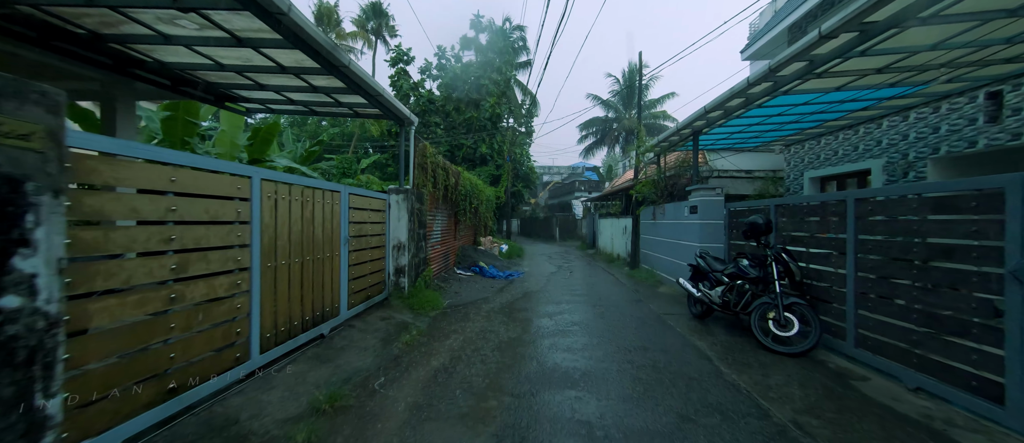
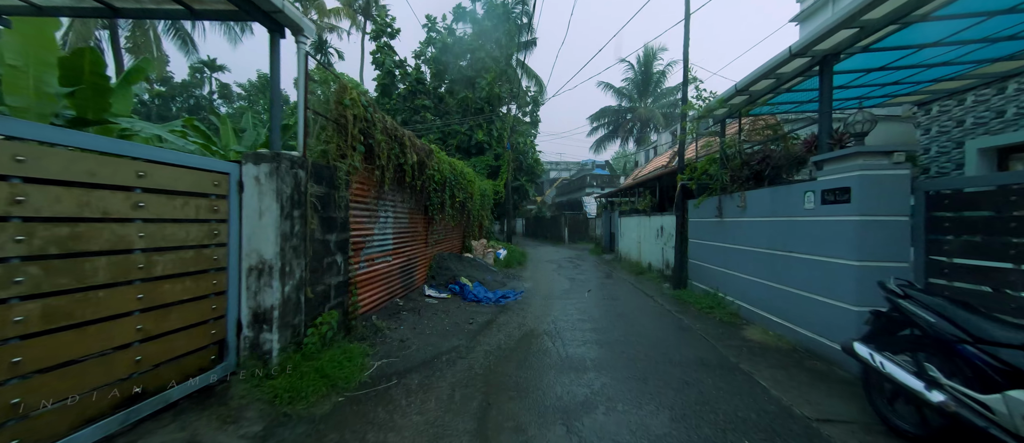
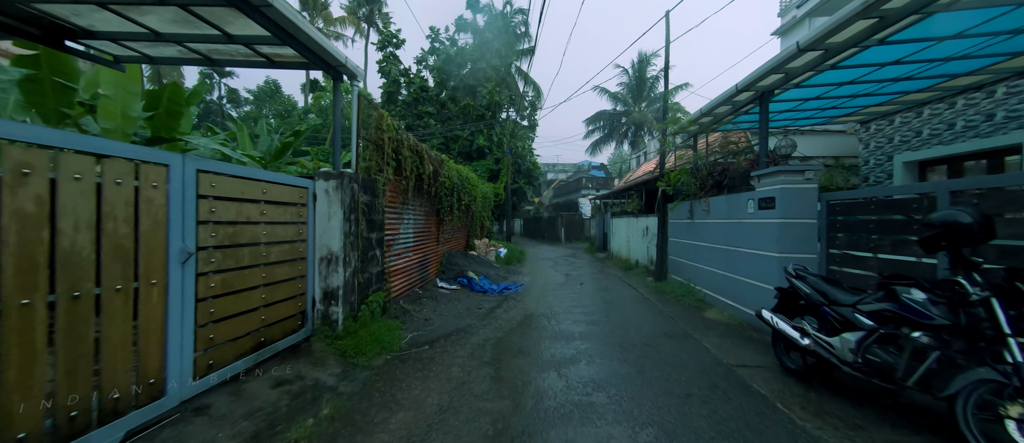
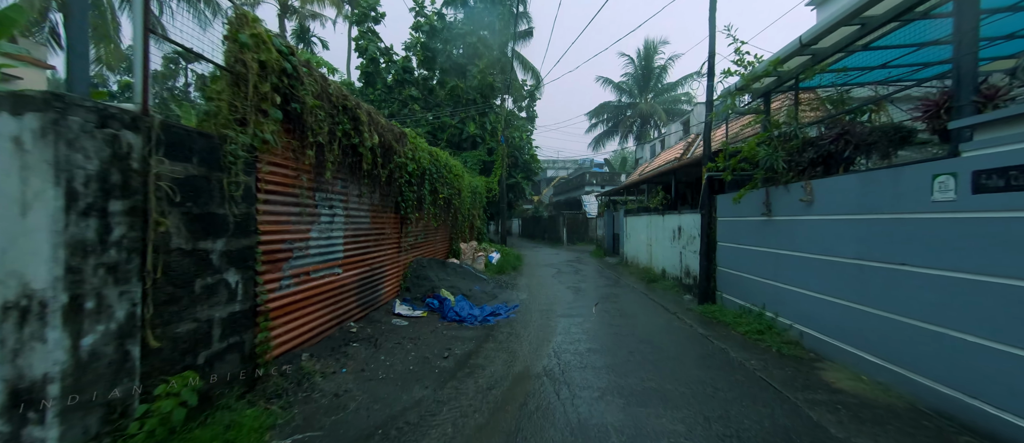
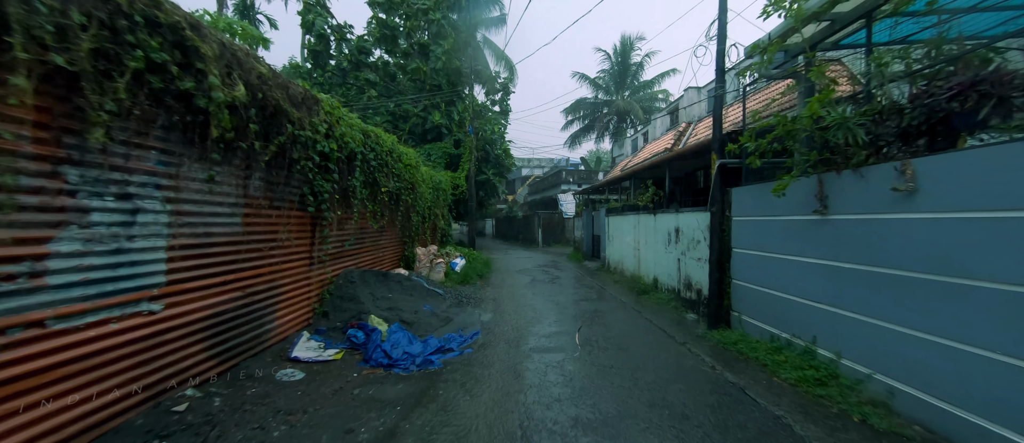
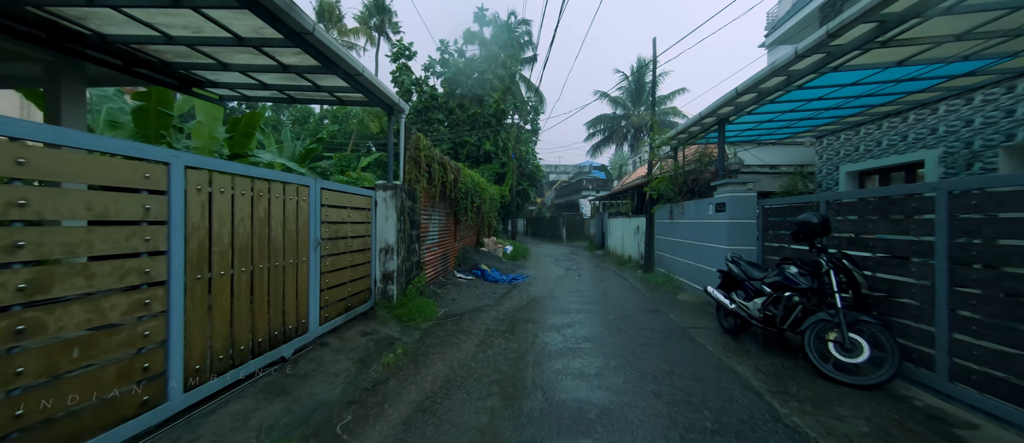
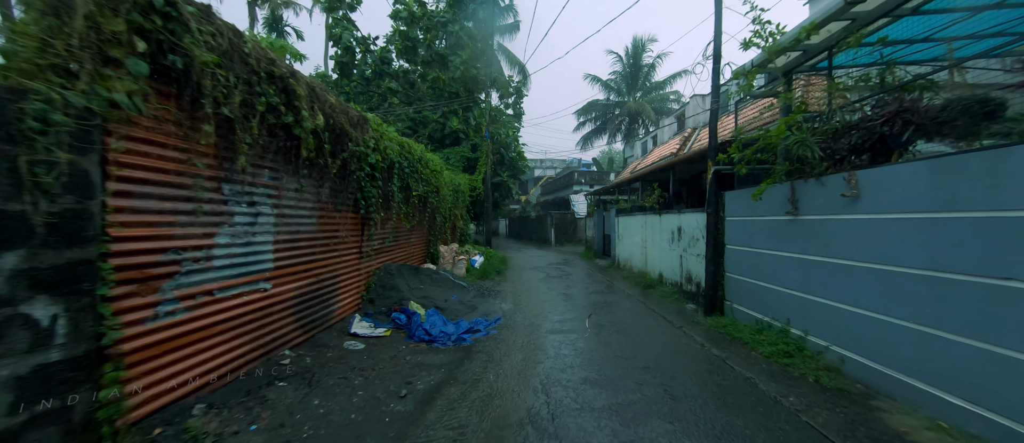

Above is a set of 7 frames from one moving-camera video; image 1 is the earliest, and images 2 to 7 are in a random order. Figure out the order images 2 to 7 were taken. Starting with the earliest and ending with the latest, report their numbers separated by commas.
6, 3, 2, 4, 7, 5
